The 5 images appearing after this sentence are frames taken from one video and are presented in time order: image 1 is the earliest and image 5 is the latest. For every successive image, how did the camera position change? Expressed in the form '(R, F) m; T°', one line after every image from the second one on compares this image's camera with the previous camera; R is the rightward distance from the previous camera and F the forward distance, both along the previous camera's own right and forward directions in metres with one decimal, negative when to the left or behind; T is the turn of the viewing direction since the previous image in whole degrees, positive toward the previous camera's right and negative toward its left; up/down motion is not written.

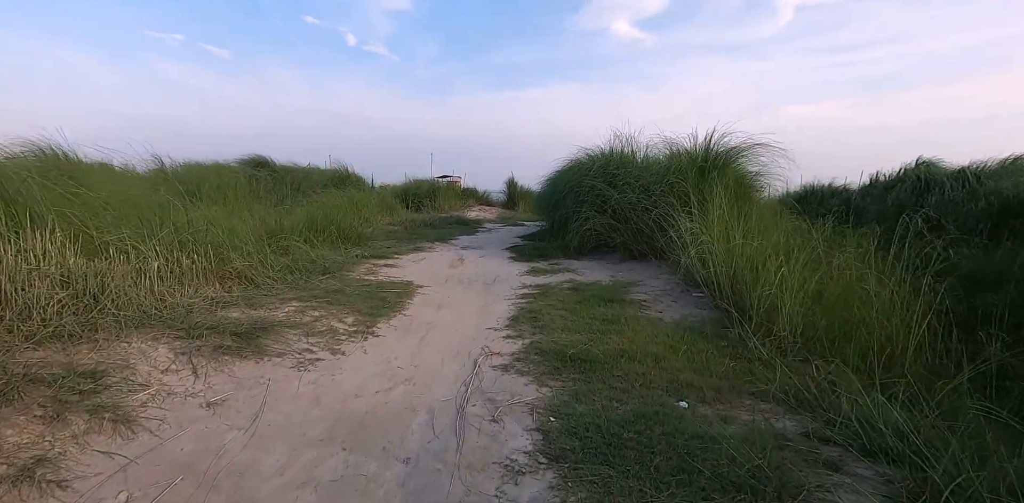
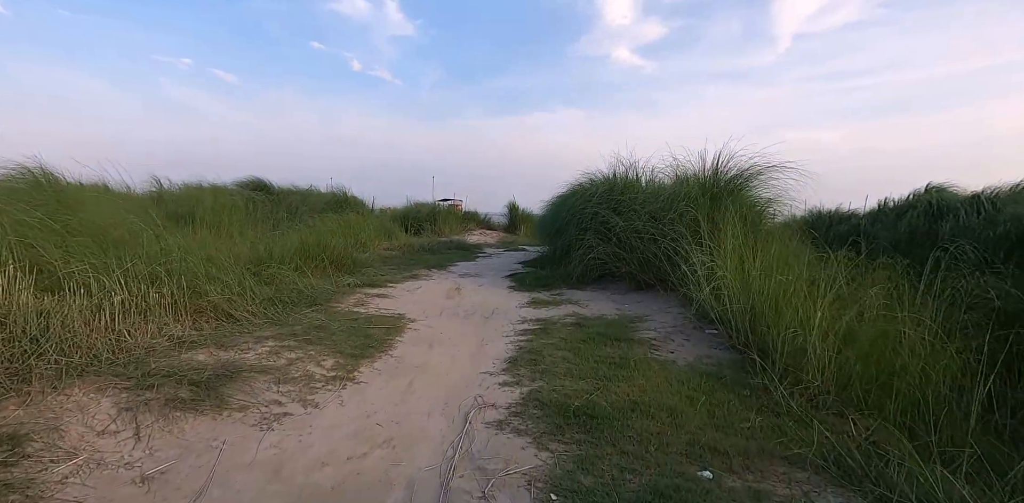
(0.0, +0.3) m; 0°
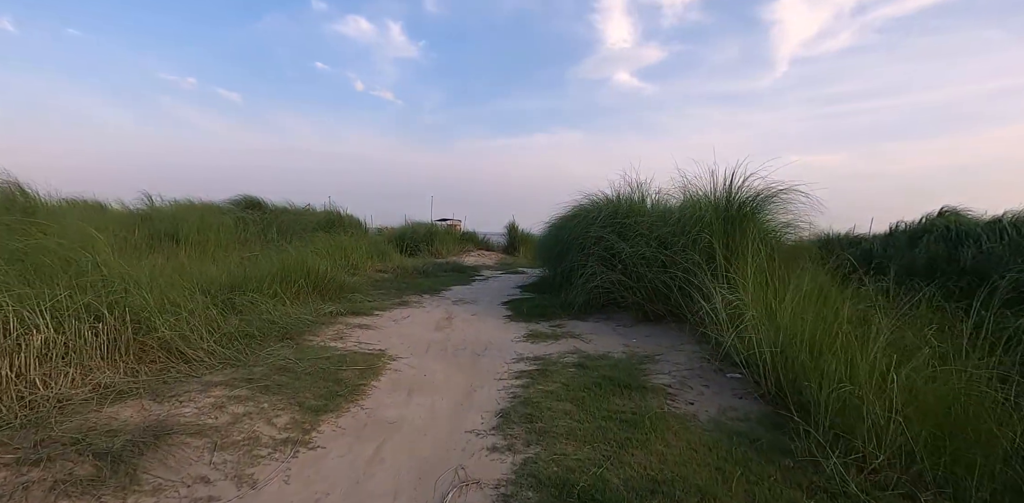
(0.0, +0.5) m; 0°
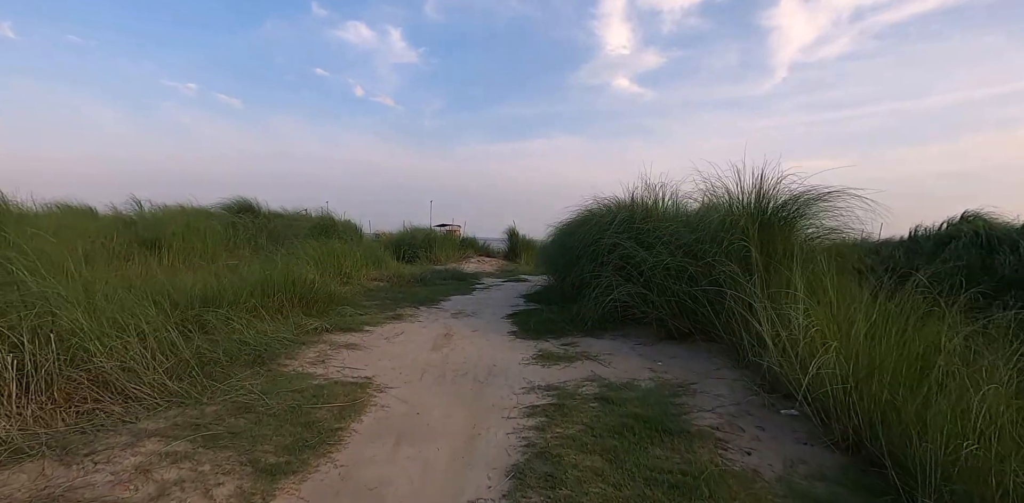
(-0.1, +0.7) m; 0°
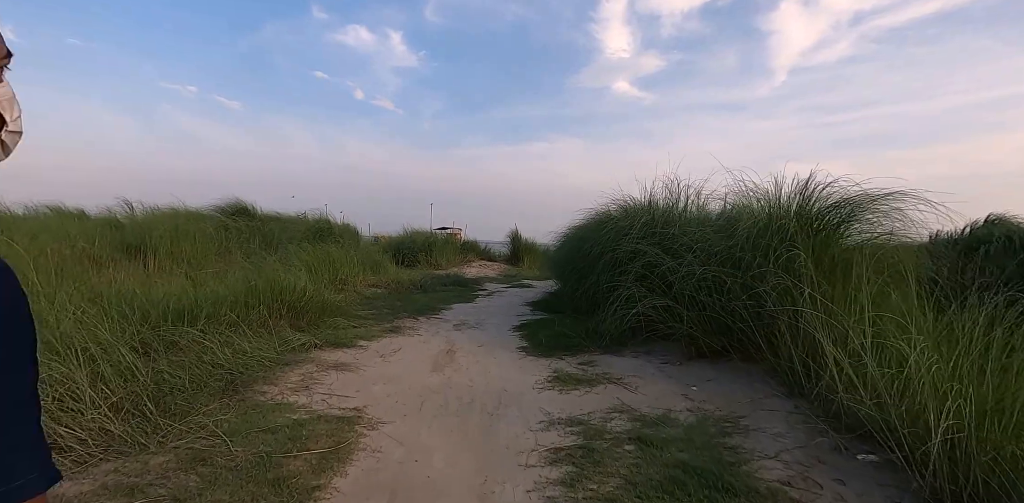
(-0.1, +0.6) m; 0°
